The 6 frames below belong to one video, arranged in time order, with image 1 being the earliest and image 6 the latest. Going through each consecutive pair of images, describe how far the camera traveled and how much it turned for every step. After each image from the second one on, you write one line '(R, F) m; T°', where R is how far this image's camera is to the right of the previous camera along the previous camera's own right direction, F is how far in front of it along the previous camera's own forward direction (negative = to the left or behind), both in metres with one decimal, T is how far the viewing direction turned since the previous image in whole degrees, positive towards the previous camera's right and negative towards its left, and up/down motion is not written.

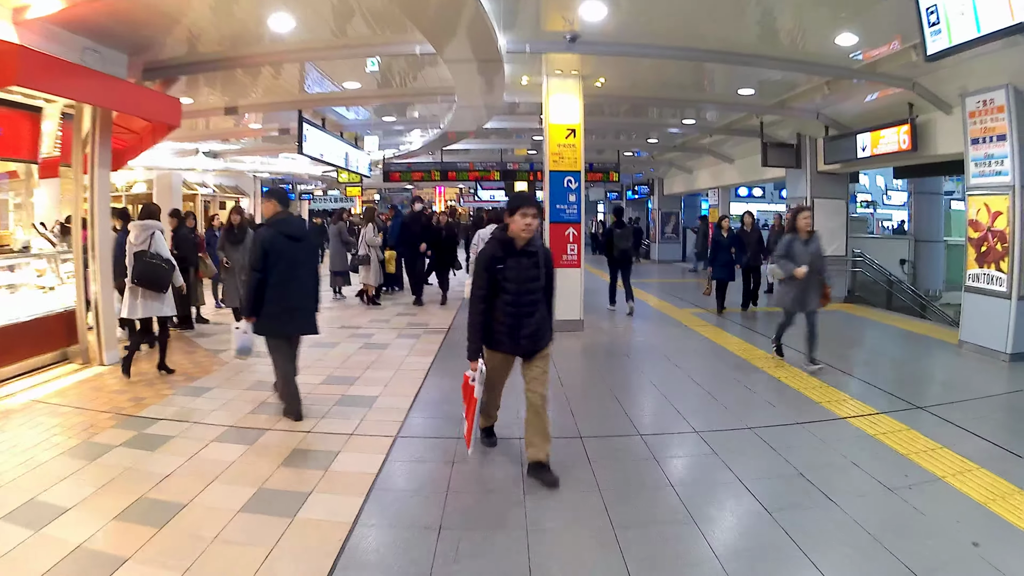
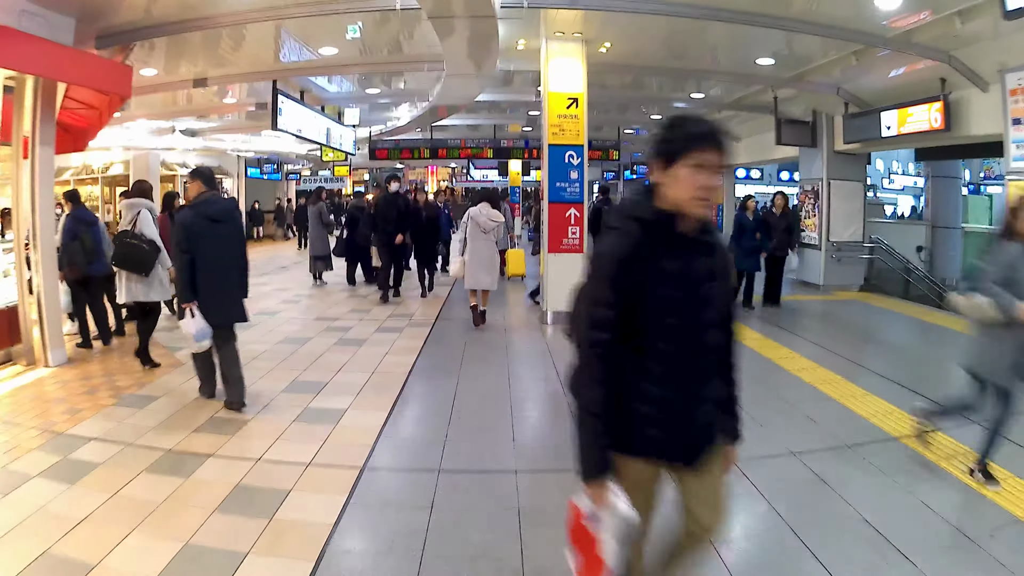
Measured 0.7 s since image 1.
(0.0, +0.8) m; +1°
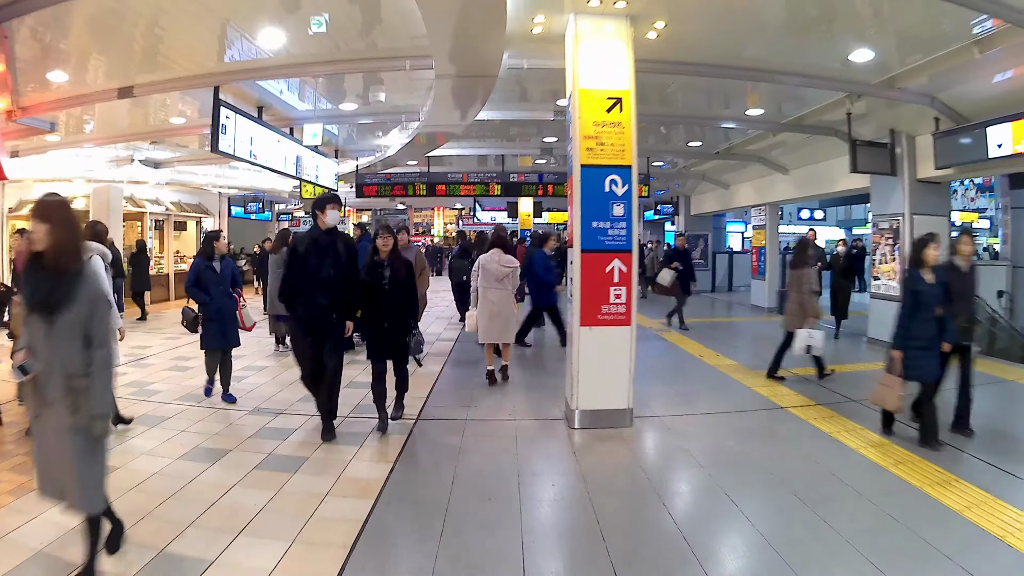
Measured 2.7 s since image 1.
(0.0, +2.0) m; -1°
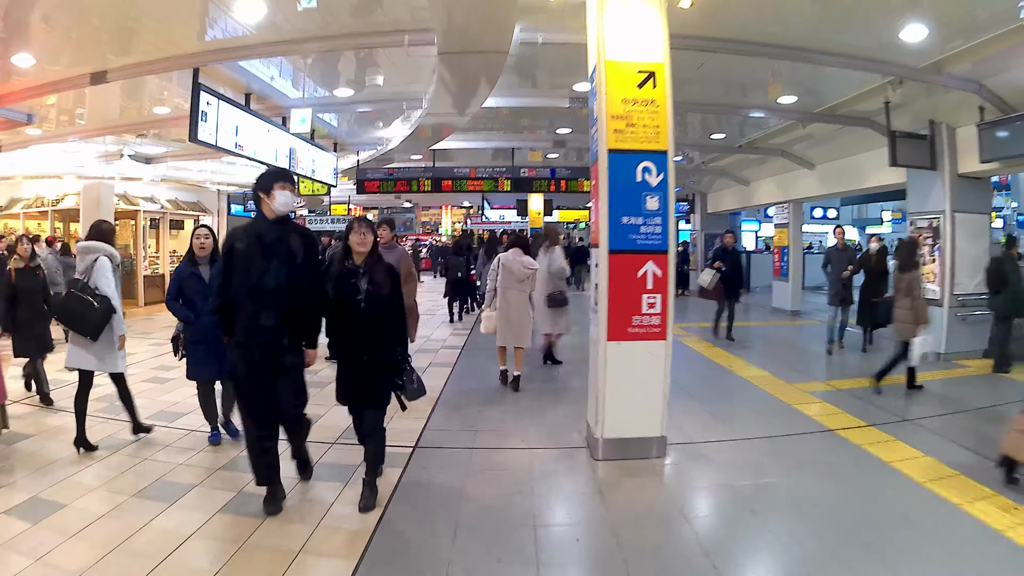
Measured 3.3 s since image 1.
(0.0, +0.6) m; -1°
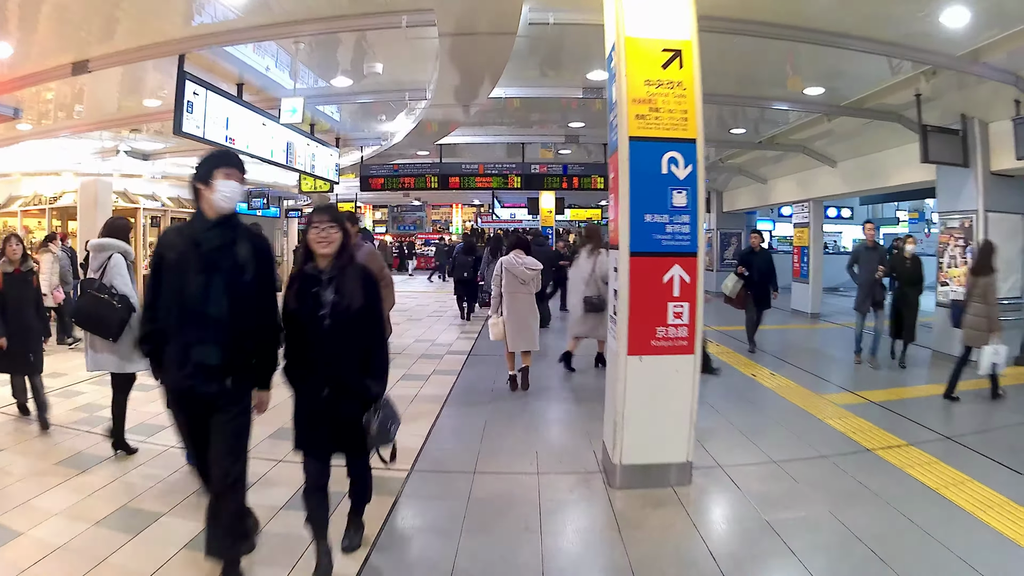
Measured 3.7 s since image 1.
(0.0, +0.4) m; -1°
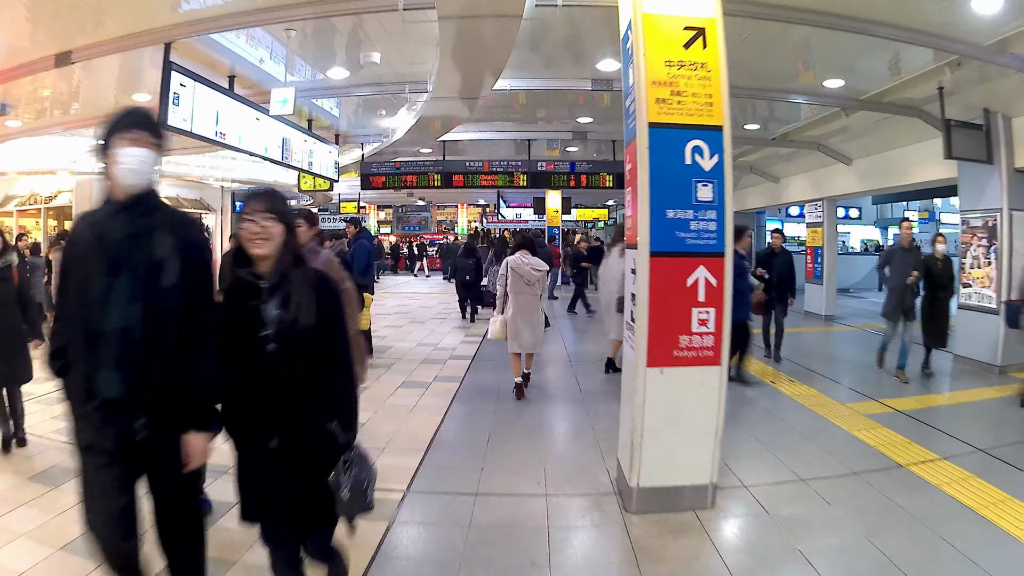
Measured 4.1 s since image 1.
(0.0, +0.3) m; 0°
